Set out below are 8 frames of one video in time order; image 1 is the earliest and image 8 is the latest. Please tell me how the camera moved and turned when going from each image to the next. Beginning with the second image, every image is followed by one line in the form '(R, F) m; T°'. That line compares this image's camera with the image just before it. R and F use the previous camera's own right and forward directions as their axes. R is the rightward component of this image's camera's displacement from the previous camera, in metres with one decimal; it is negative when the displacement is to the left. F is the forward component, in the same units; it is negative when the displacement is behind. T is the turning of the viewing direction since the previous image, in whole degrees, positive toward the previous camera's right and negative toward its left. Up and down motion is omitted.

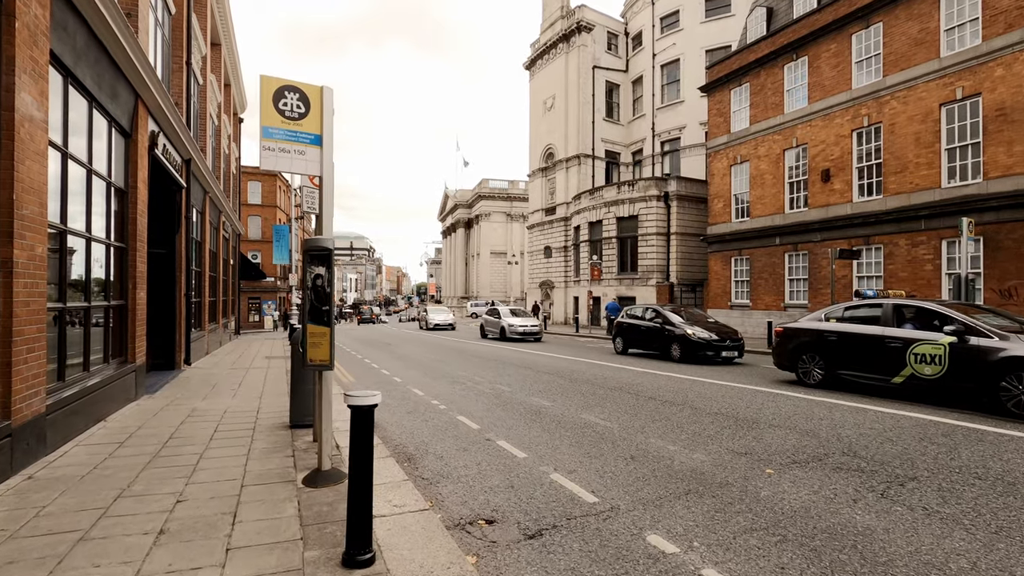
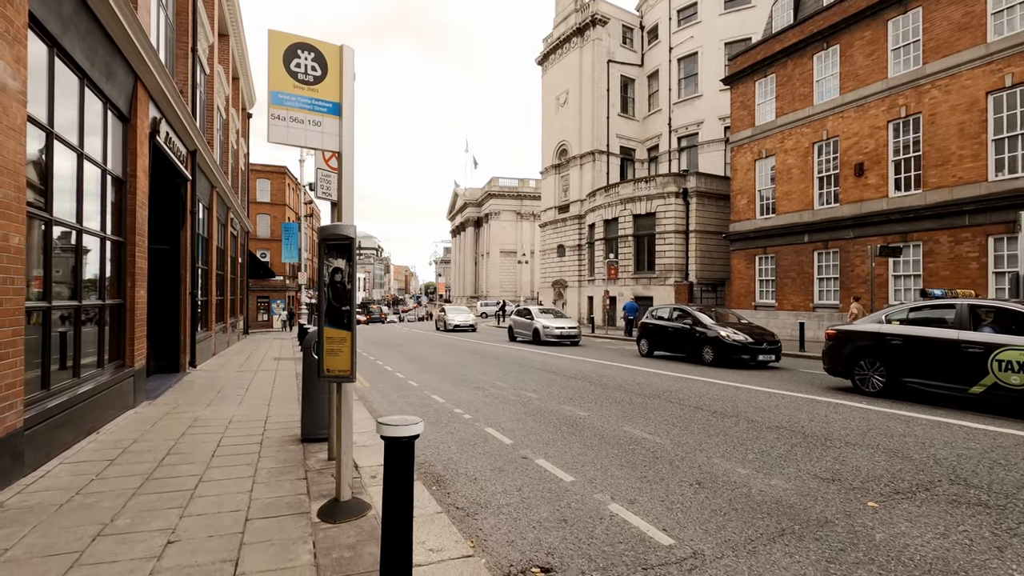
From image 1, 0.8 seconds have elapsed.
(-0.4, +0.8) m; -1°
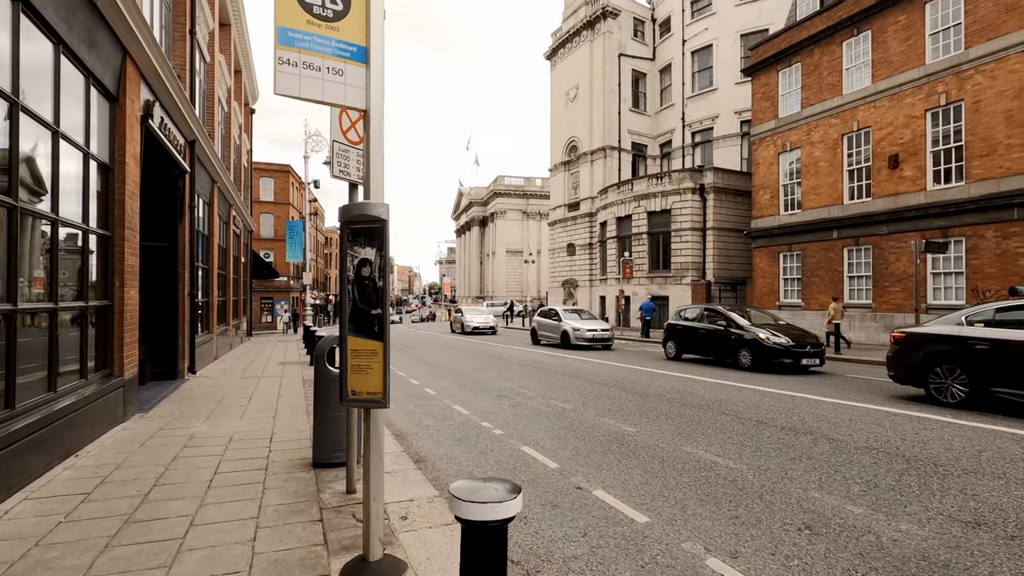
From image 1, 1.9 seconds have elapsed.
(-0.4, +0.9) m; 0°
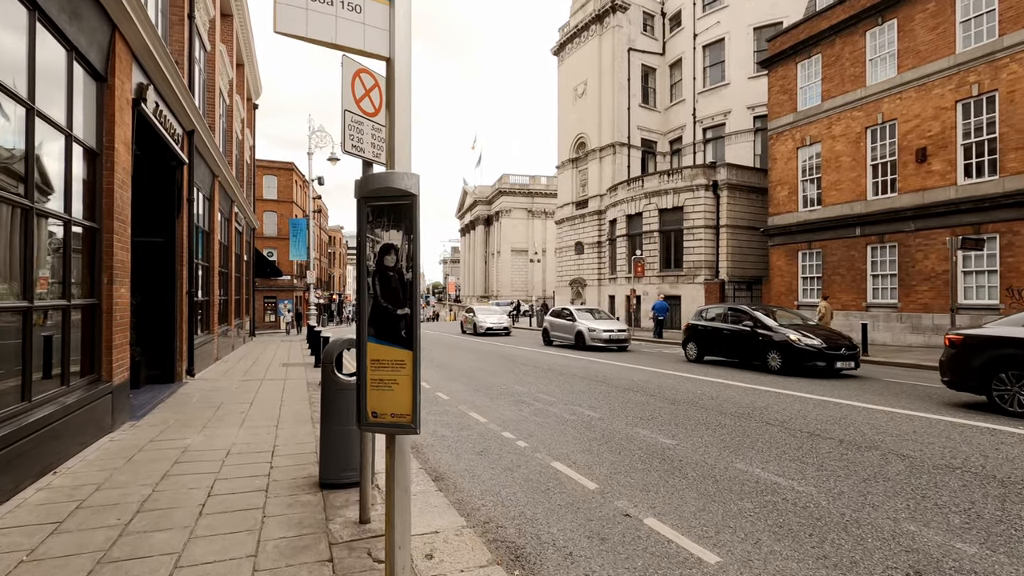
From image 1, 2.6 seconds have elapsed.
(-0.3, +0.7) m; 0°
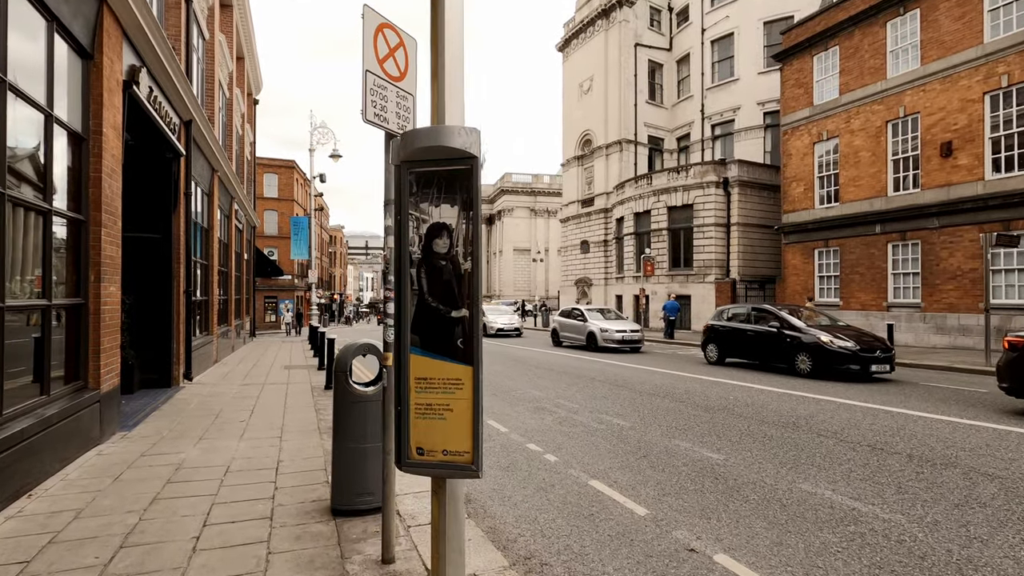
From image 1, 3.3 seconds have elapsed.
(-0.3, +0.6) m; 0°
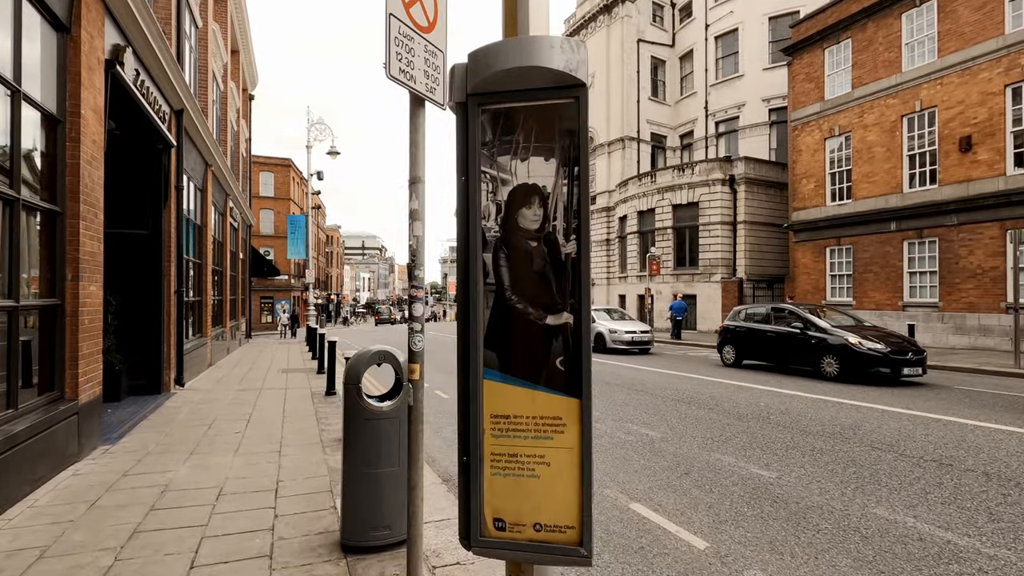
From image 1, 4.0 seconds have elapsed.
(-0.3, +0.6) m; 0°
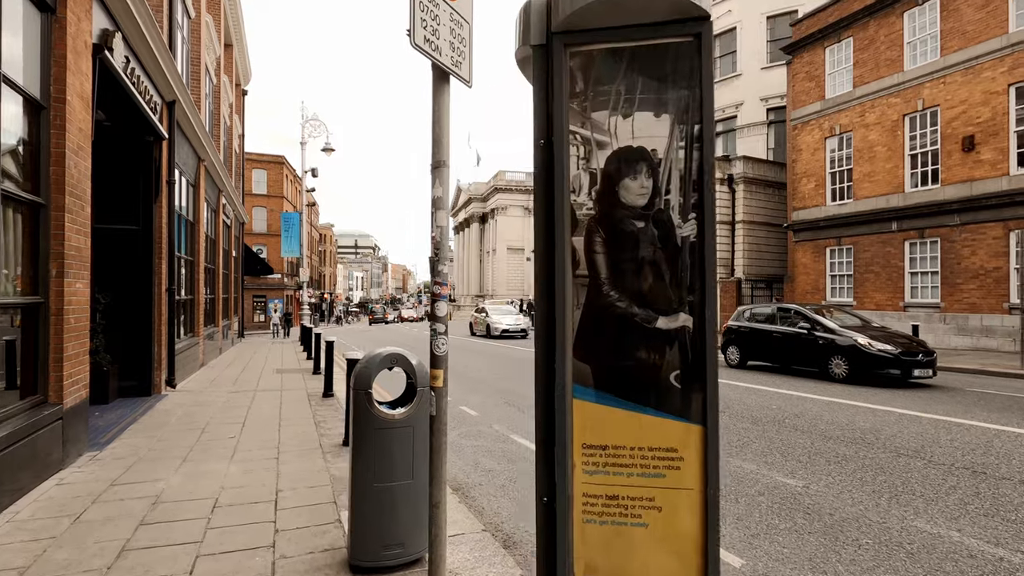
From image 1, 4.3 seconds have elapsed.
(-0.2, +0.3) m; +1°
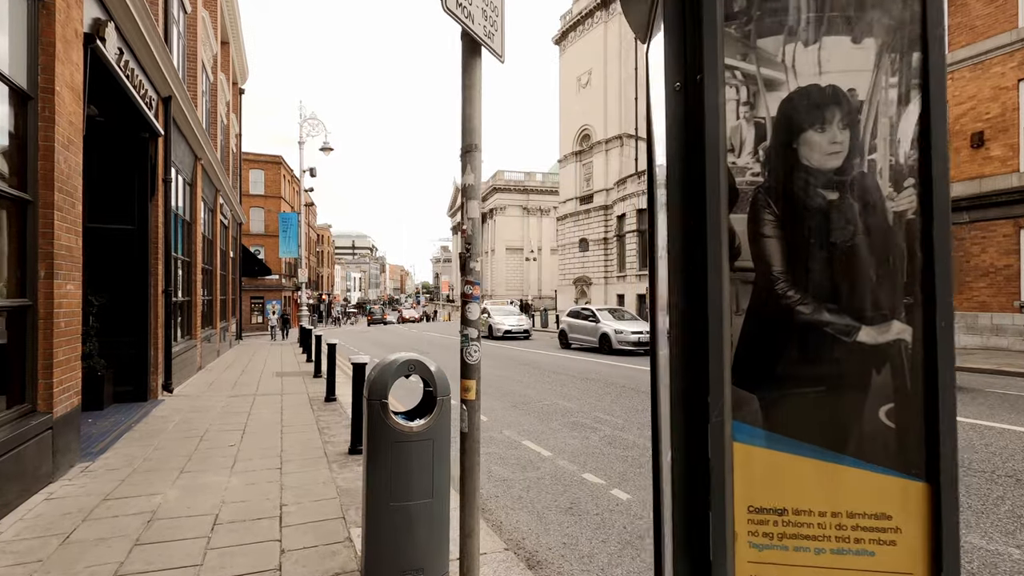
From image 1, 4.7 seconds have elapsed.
(-0.2, +0.3) m; 0°
